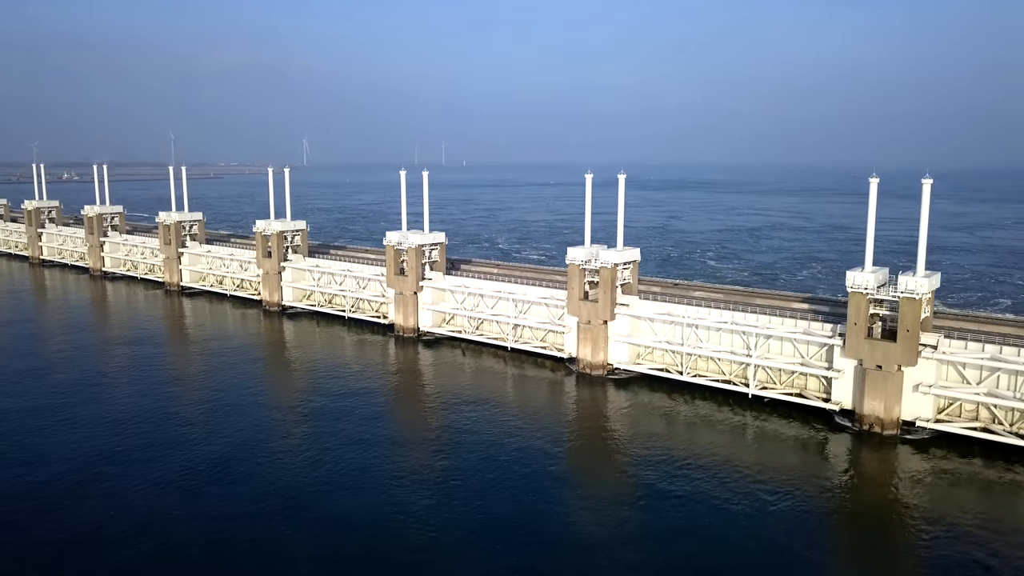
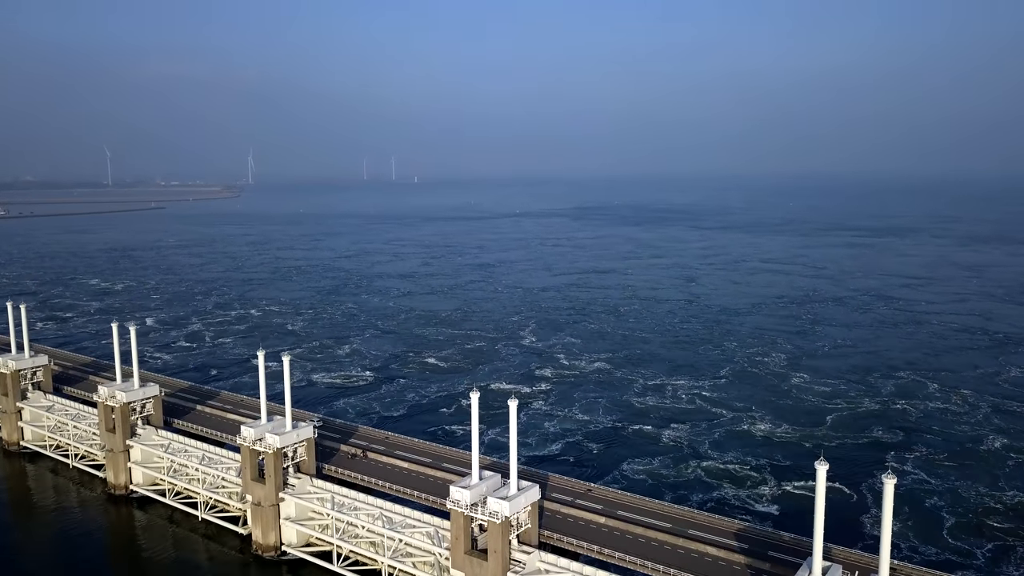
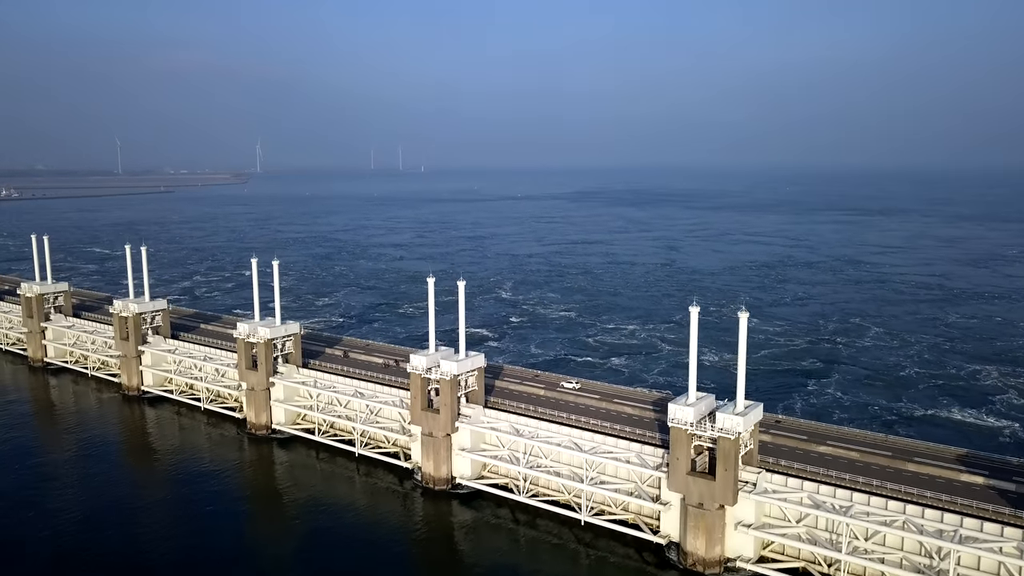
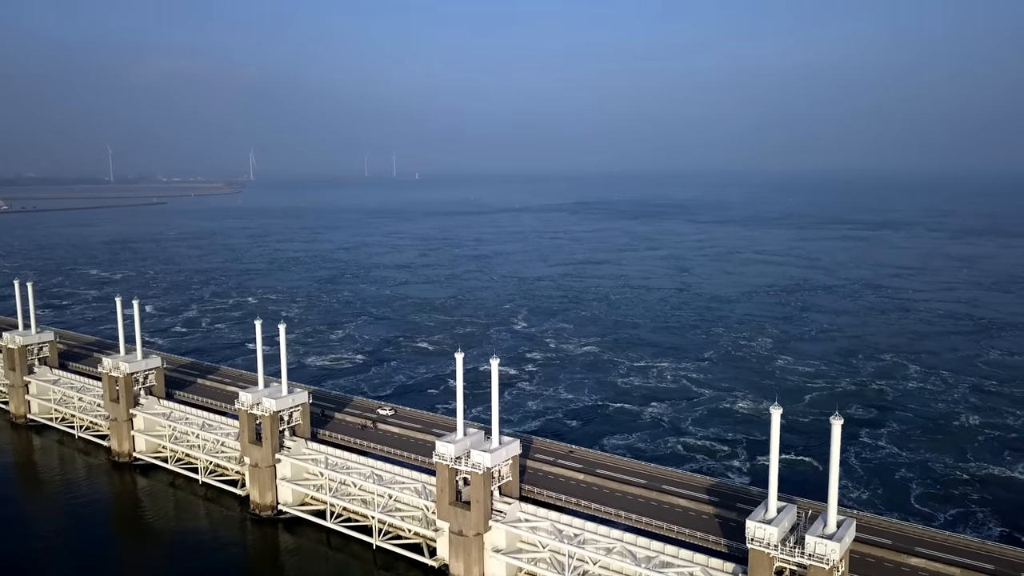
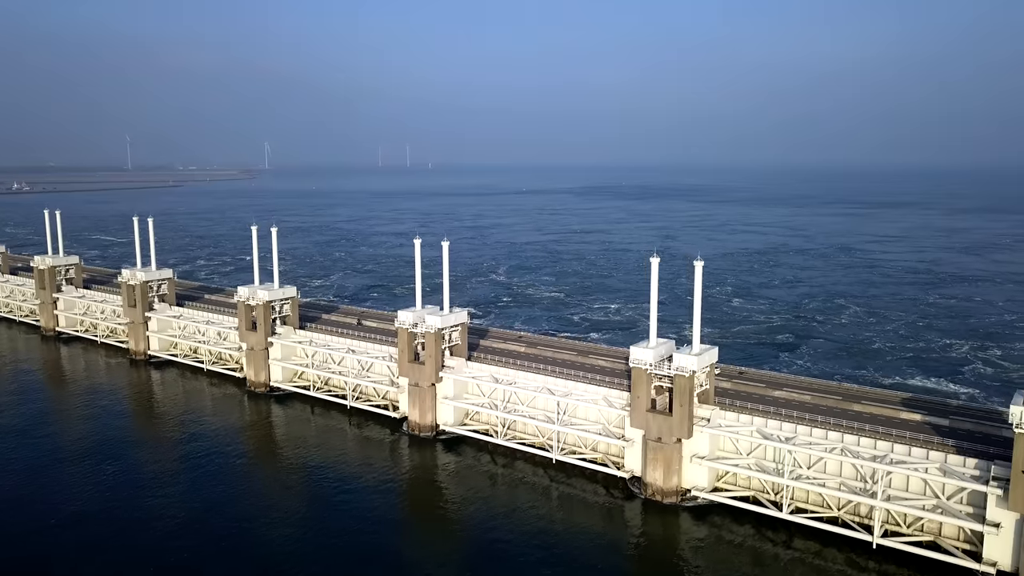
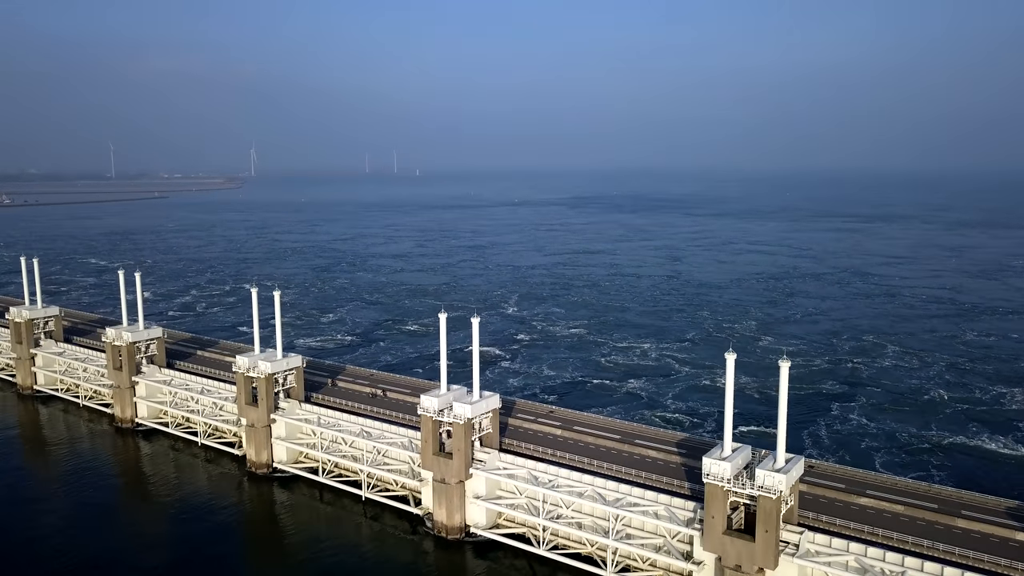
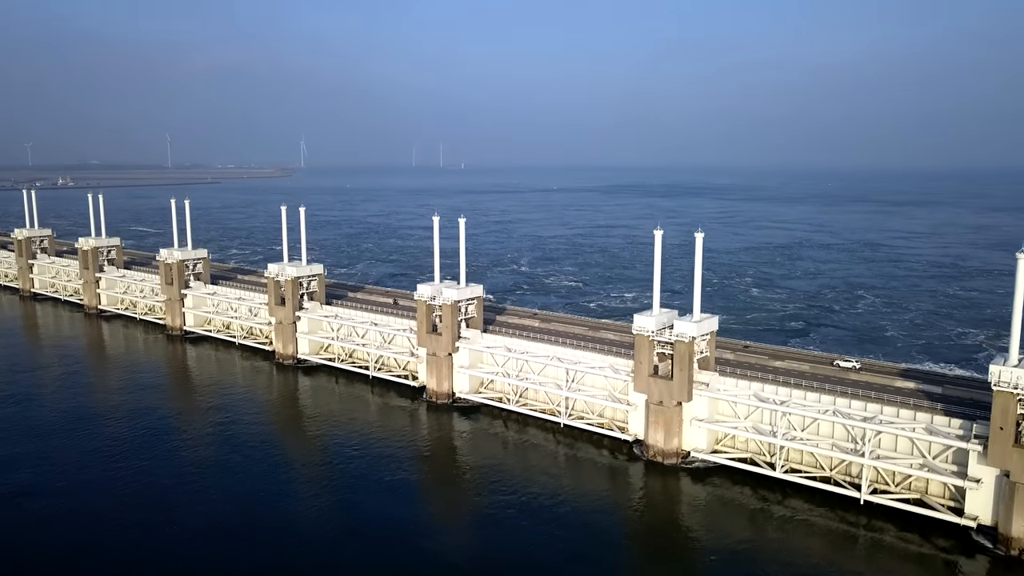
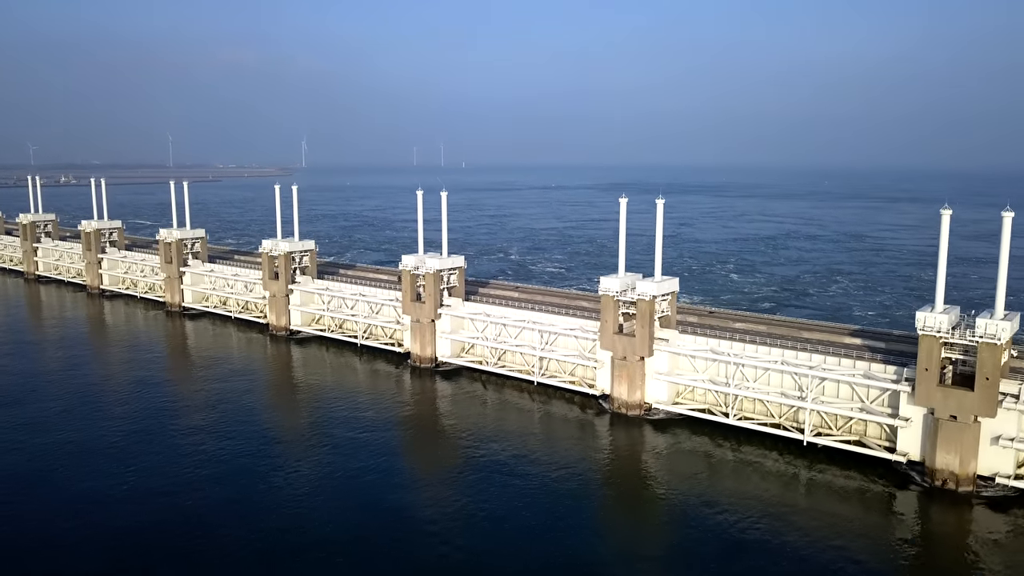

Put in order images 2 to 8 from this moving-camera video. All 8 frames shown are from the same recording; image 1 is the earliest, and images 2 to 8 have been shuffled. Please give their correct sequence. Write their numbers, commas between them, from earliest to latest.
8, 7, 5, 3, 6, 4, 2
